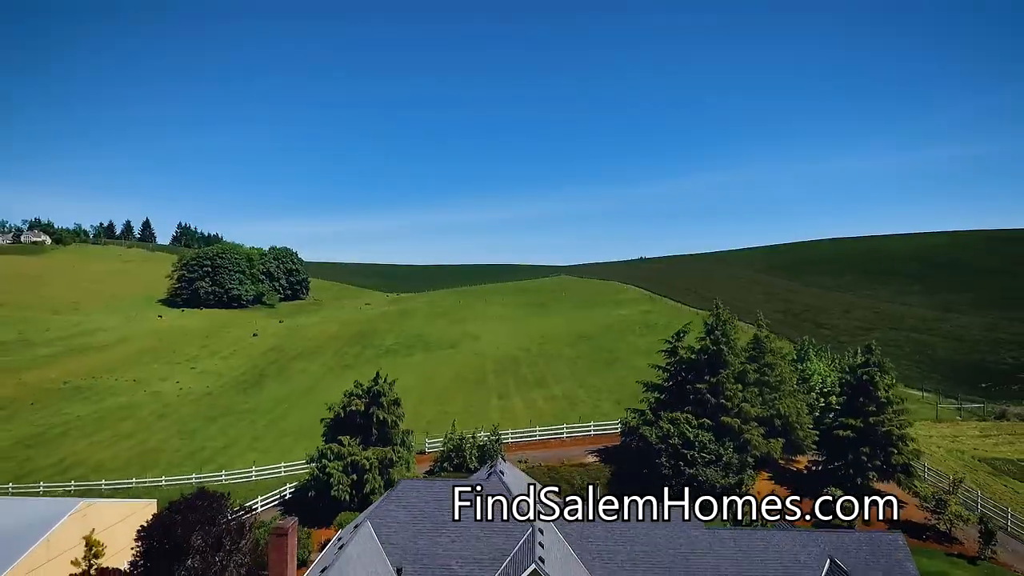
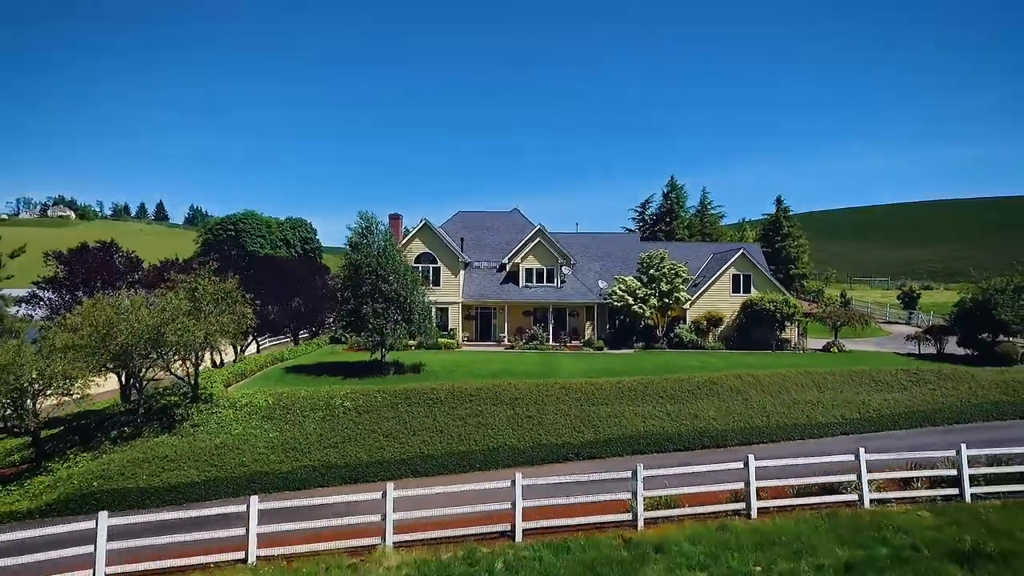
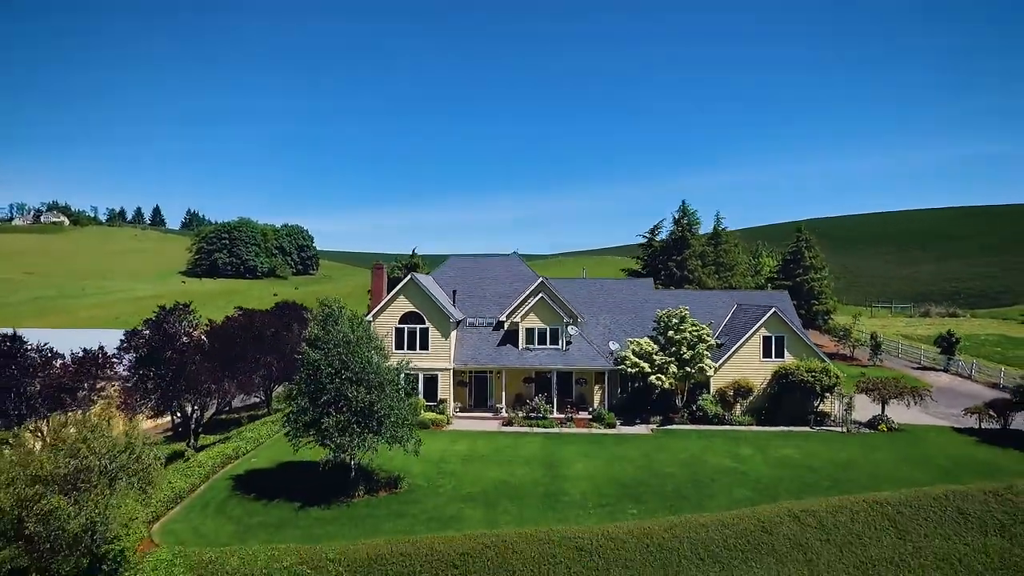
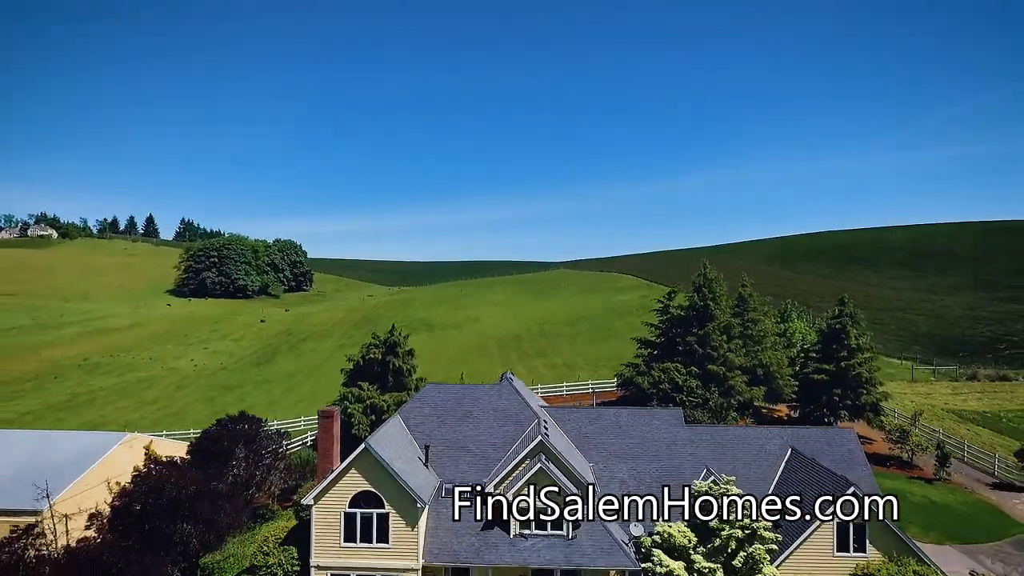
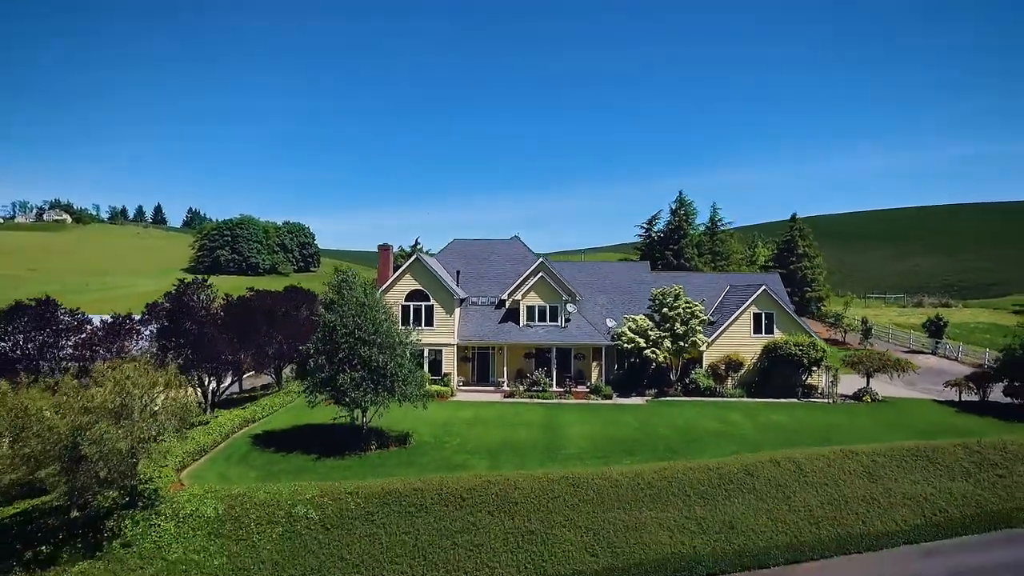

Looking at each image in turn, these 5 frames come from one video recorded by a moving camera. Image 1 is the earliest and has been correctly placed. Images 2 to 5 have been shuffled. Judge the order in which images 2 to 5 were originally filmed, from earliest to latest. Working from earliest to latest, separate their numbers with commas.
4, 3, 5, 2
